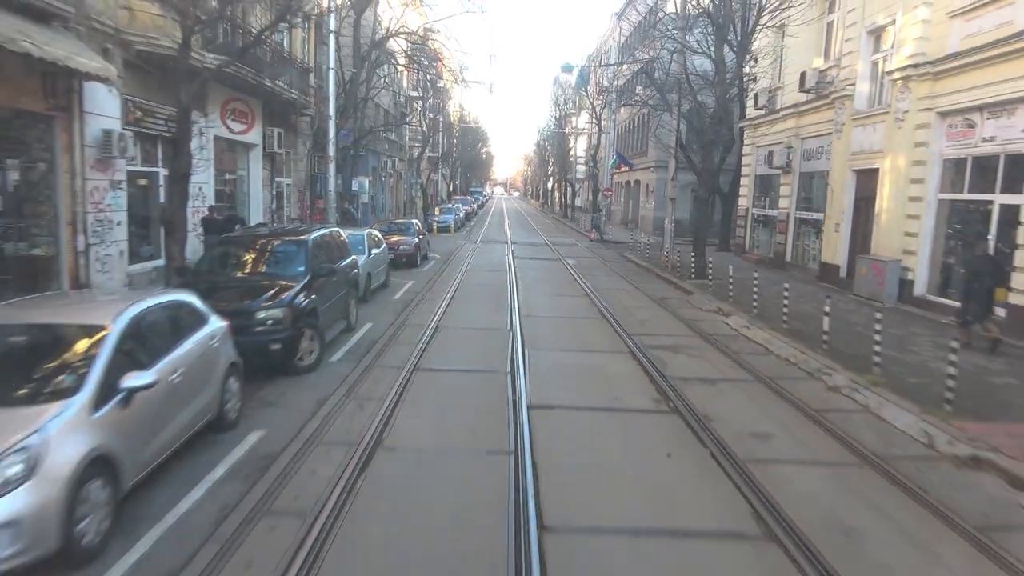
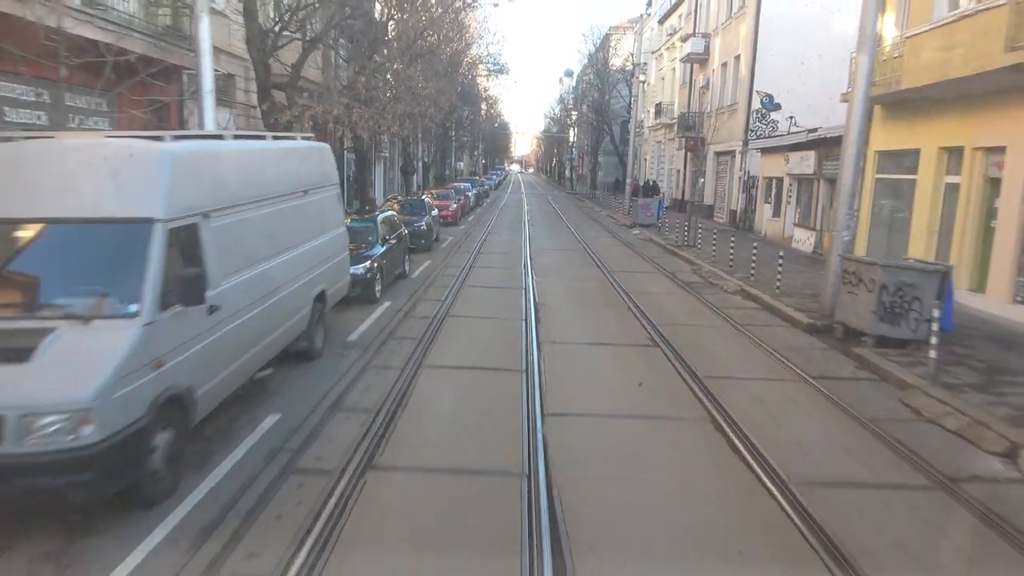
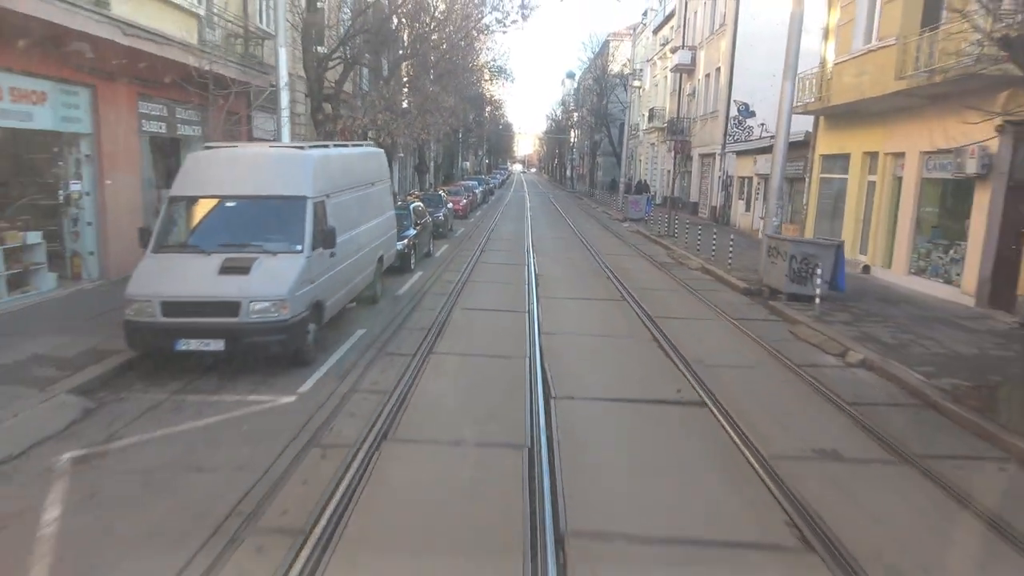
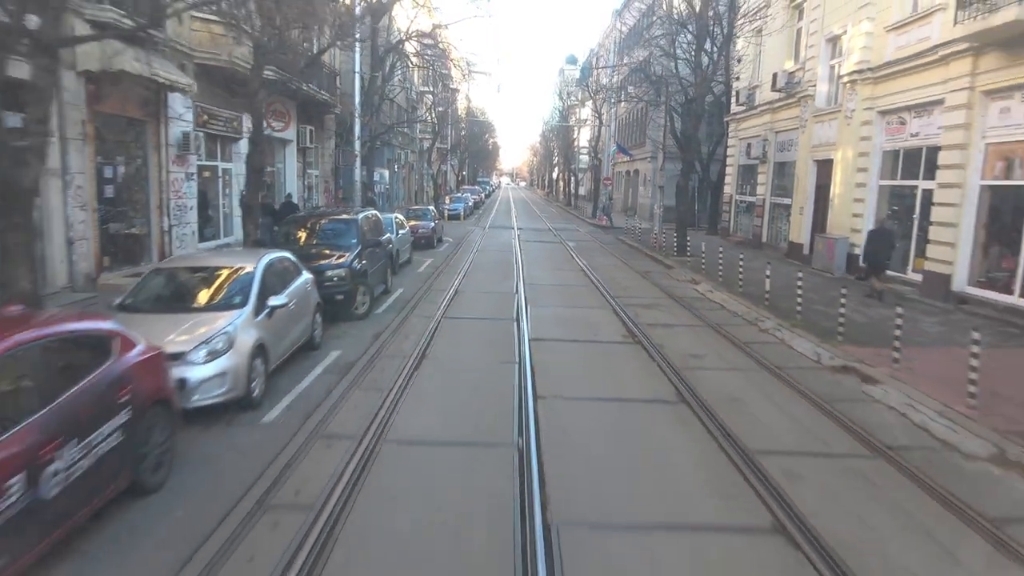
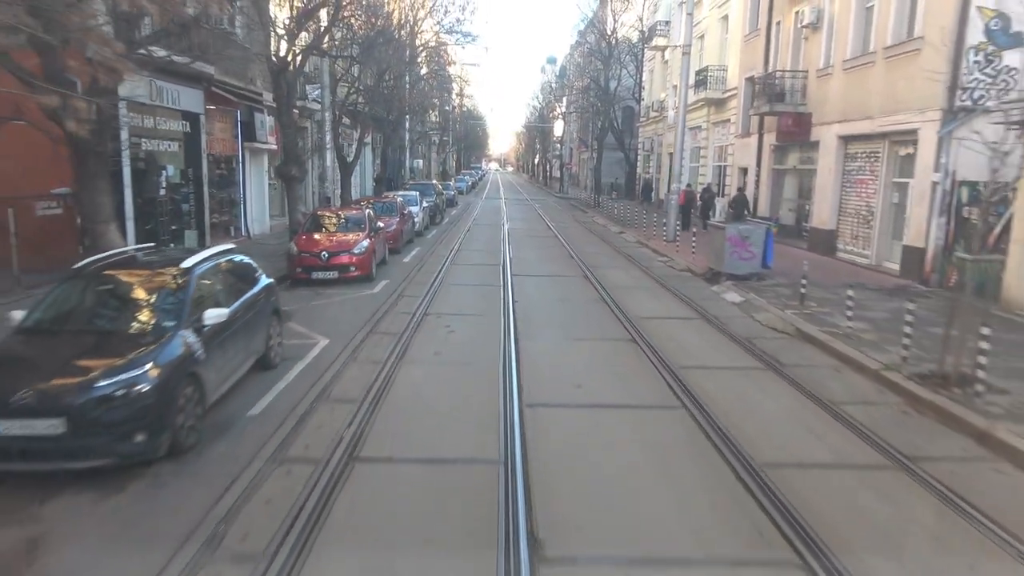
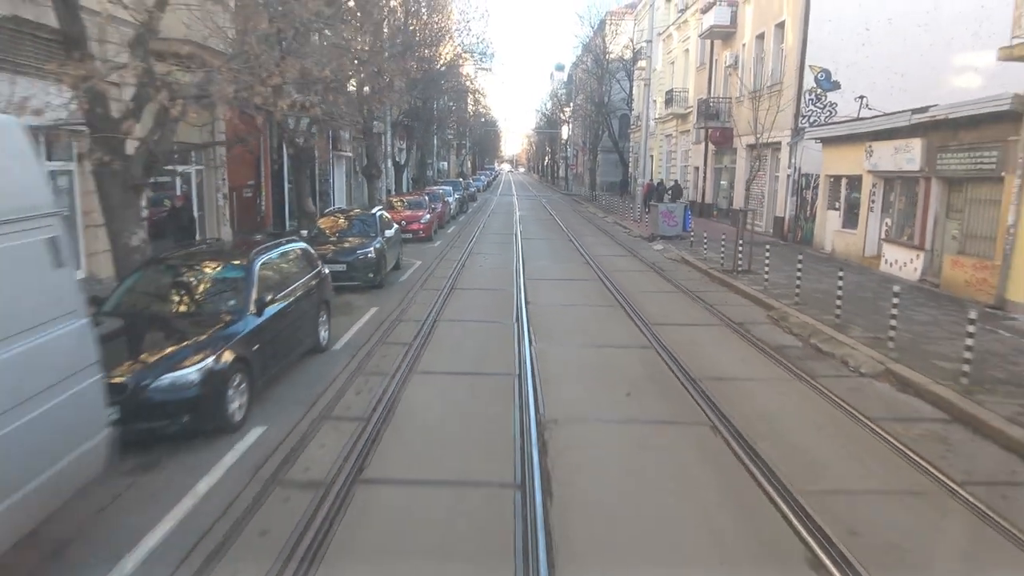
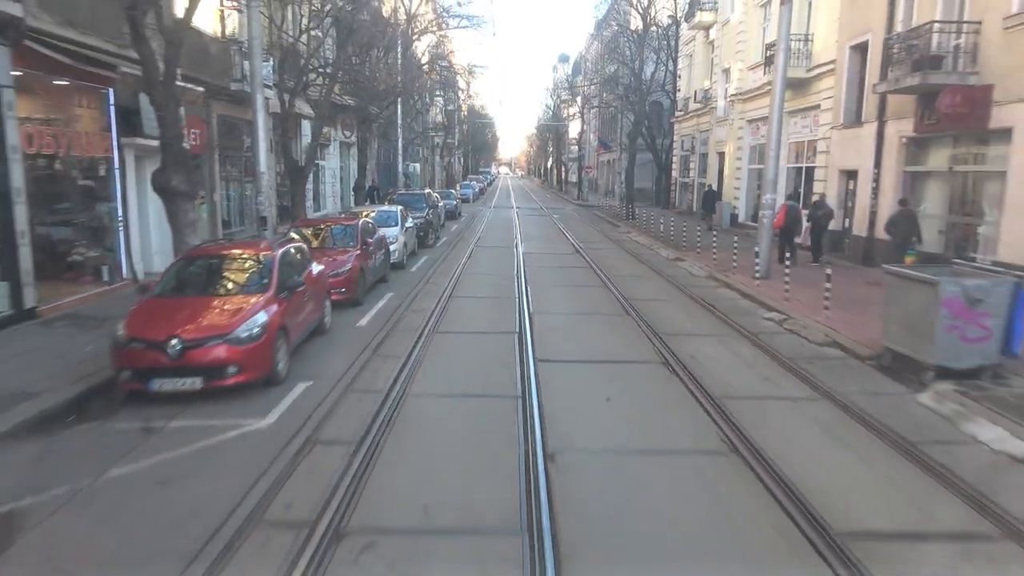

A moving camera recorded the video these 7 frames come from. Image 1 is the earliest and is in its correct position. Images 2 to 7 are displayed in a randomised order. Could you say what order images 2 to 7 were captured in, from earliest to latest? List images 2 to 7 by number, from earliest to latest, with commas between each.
4, 7, 5, 6, 2, 3
